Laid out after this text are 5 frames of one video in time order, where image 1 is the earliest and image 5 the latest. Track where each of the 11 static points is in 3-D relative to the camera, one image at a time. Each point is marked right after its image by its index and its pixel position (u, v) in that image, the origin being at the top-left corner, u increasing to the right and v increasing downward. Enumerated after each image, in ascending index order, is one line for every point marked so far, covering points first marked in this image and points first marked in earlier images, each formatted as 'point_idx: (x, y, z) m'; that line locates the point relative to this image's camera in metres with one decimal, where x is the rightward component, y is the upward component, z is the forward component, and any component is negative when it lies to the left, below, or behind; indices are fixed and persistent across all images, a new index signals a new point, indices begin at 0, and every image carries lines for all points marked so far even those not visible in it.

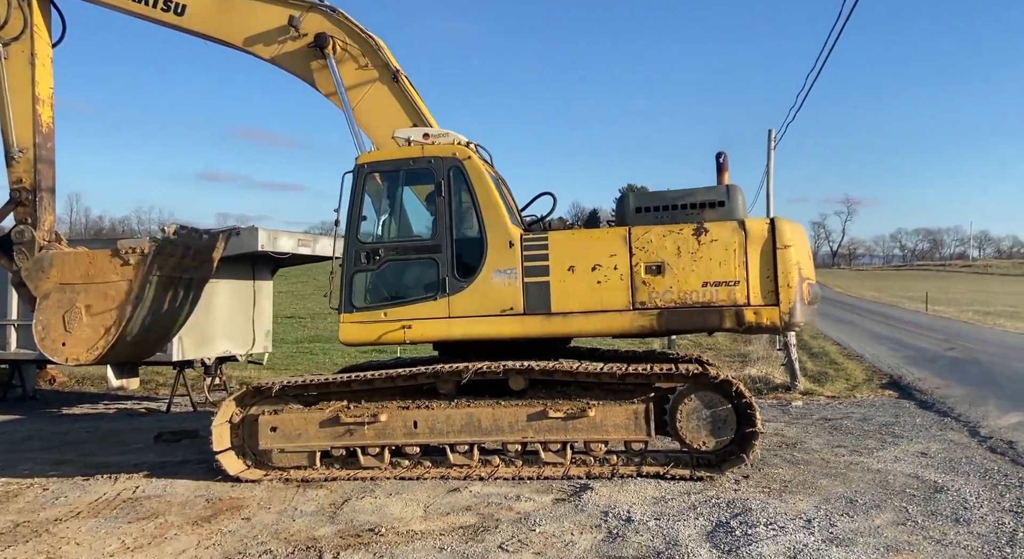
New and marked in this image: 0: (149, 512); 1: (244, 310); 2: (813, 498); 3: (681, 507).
0: (-2.3, -1.5, +4.9) m
1: (-3.8, -0.5, +10.9) m
2: (+2.1, -1.5, +5.4) m
3: (+1.1, -1.5, +5.2) m
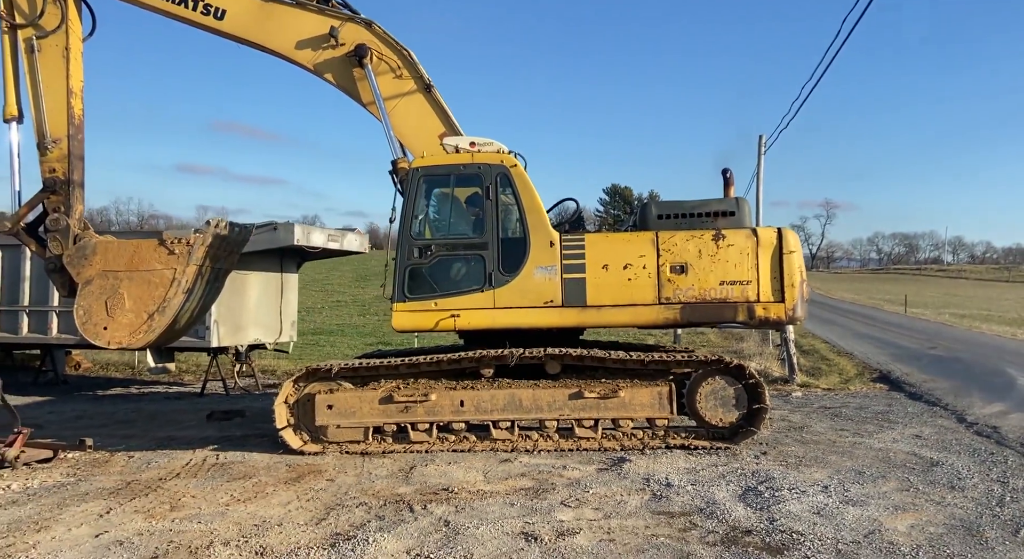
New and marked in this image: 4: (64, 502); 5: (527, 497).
0: (-1.9, -1.4, +5.5) m
1: (-3.6, -0.3, +11.4) m
2: (+2.5, -1.5, +6.1) m
3: (+1.5, -1.5, +5.8) m
4: (-2.6, -1.3, +4.5) m
5: (+0.1, -1.4, +5.1) m
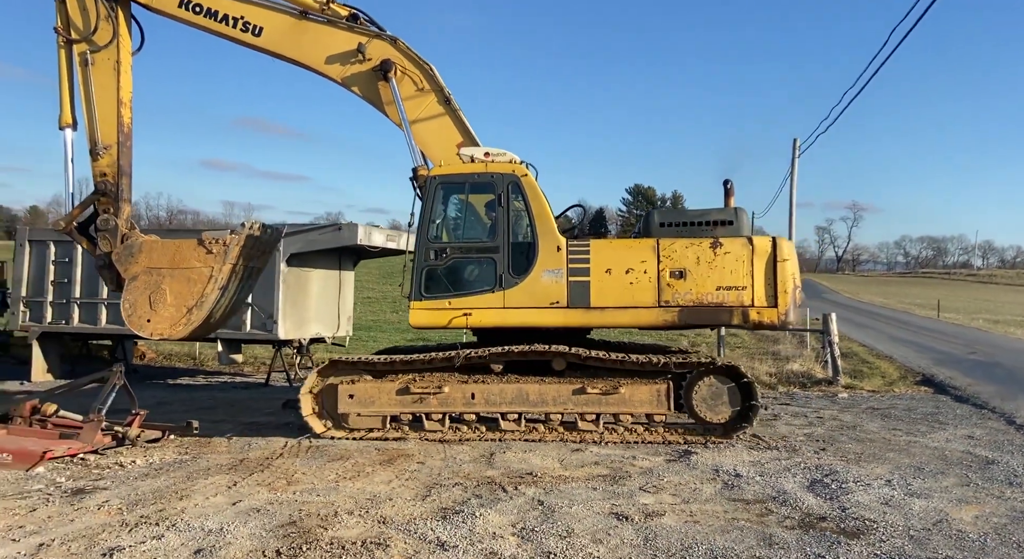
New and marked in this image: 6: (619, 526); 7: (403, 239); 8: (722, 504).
0: (-1.3, -1.3, +5.9) m
1: (-2.8, -0.3, +11.9) m
2: (+3.1, -1.5, +6.3) m
3: (+2.1, -1.5, +6.1) m
4: (-2.0, -1.3, +5.0) m
5: (+0.7, -1.4, +5.5) m
6: (+0.6, -1.4, +4.5) m
7: (-1.5, +0.6, +10.8) m
8: (+1.4, -1.5, +5.1) m
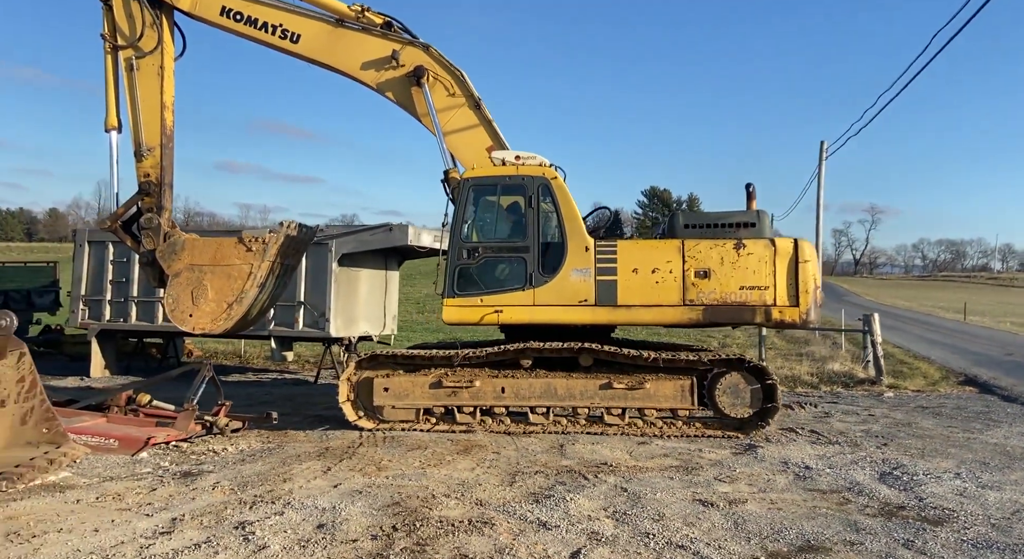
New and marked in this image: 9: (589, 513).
0: (-0.8, -1.3, +6.1) m
1: (-2.1, -0.3, +12.1) m
2: (+3.6, -1.5, +6.4) m
3: (+2.7, -1.5, +6.2) m
4: (-1.5, -1.2, +5.2) m
5: (+1.2, -1.4, +5.6) m
6: (+1.1, -1.4, +4.6) m
7: (-0.8, +0.6, +11.0) m
8: (+1.9, -1.4, +5.2) m
9: (+0.4, -1.3, +4.4) m
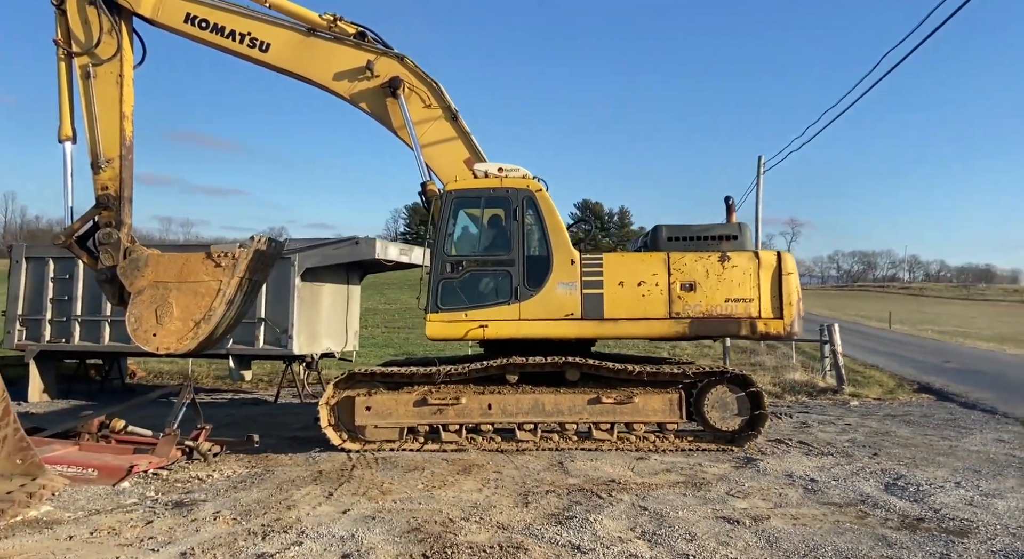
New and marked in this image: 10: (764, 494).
0: (-0.8, -1.4, +5.8) m
1: (-2.6, -0.4, +11.6) m
2: (+3.6, -1.6, +6.4) m
3: (+2.6, -1.5, +6.2) m
4: (-1.4, -1.3, +4.8) m
5: (+1.3, -1.5, +5.5) m
6: (+1.3, -1.4, +4.4) m
7: (-1.3, +0.4, +10.7) m
8: (+2.0, -1.5, +5.1) m
9: (+0.6, -1.4, +4.2) m
10: (+1.7, -1.5, +5.4) m
